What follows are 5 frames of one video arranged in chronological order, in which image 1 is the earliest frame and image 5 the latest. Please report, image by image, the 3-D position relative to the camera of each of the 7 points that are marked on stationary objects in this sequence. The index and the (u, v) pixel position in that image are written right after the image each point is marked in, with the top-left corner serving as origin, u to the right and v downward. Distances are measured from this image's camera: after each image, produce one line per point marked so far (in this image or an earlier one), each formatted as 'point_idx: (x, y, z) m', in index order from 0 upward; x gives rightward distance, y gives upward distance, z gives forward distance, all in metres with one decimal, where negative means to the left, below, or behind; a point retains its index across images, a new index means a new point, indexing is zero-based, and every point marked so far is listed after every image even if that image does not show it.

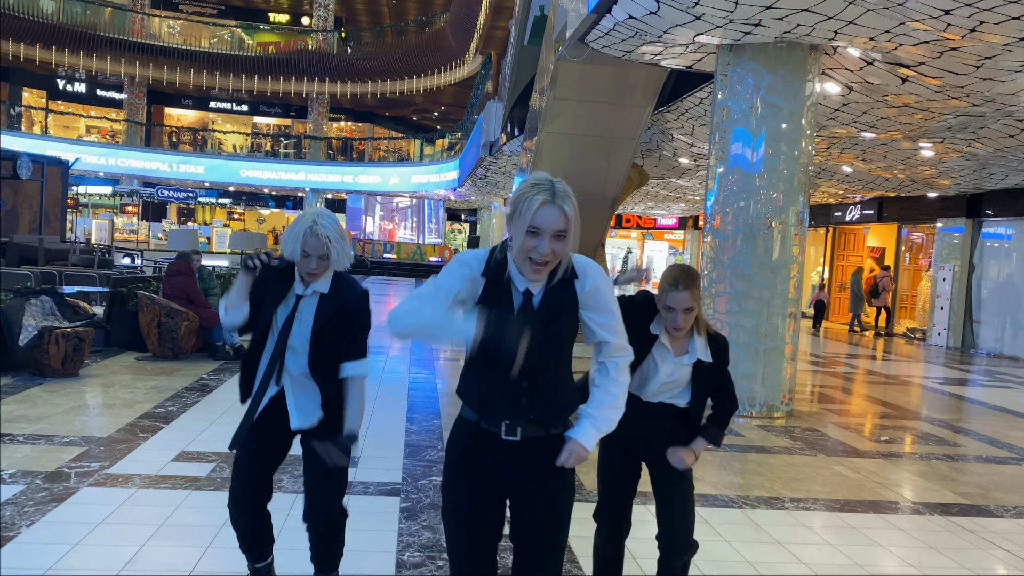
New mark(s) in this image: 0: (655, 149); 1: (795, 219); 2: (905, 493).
0: (+2.2, +2.1, +11.1) m
1: (+2.4, +0.6, +6.1) m
2: (+2.3, -1.2, +4.3) m
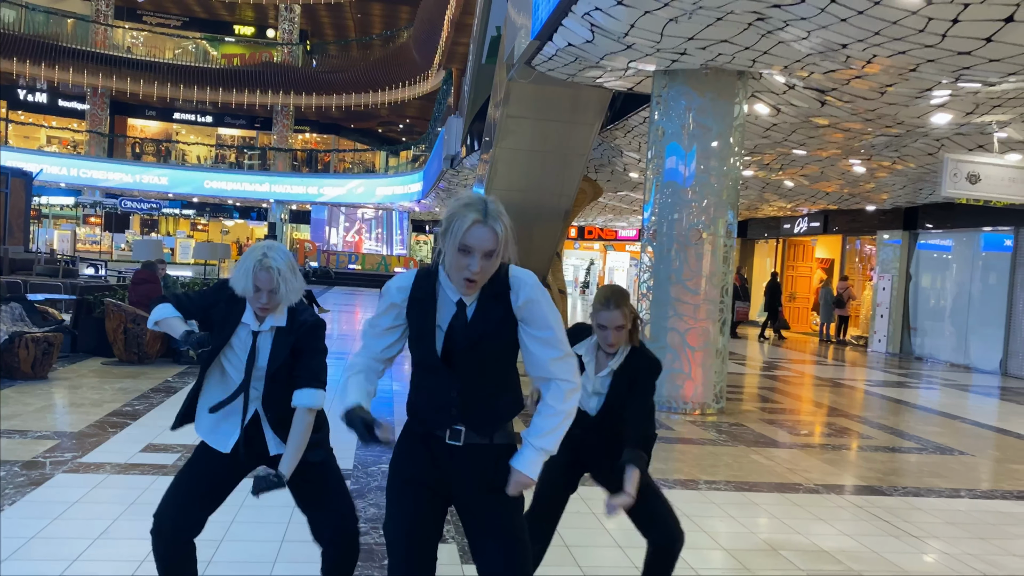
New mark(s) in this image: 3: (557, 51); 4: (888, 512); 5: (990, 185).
0: (+1.5, +2.0, +11.6) m
1: (+1.9, +0.5, +6.6) m
2: (+2.0, -1.2, +4.8) m
3: (+0.4, +2.0, +6.1) m
4: (+2.2, -1.3, +4.2) m
5: (+4.8, +1.0, +7.2) m
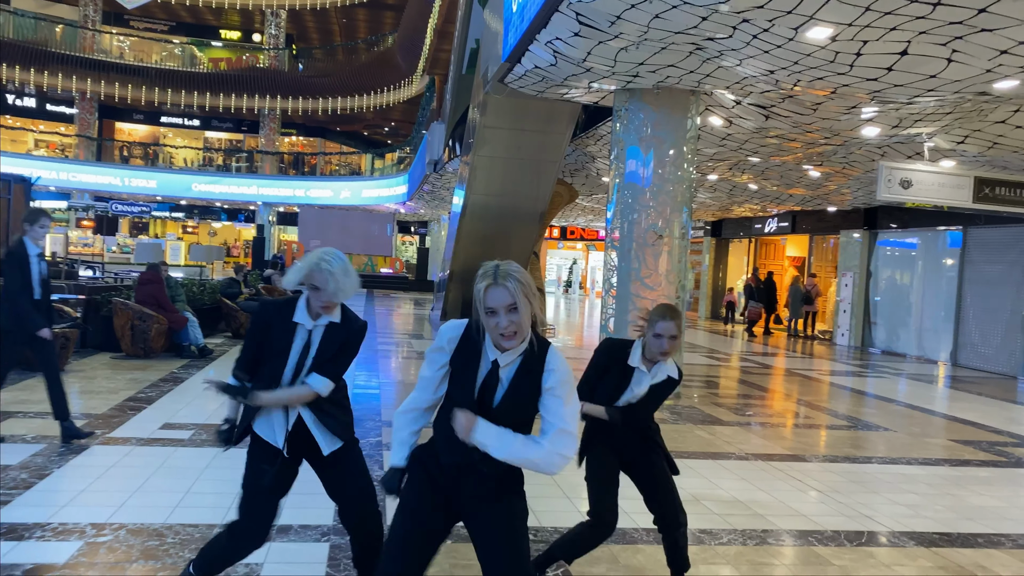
0: (+1.2, +2.0, +12.3) m
1: (+1.7, +0.6, +7.3) m
2: (+1.8, -1.2, +5.5) m
3: (+0.1, +2.0, +6.7) m
4: (+2.0, -1.2, +4.9) m
5: (+4.5, +1.1, +8.0) m
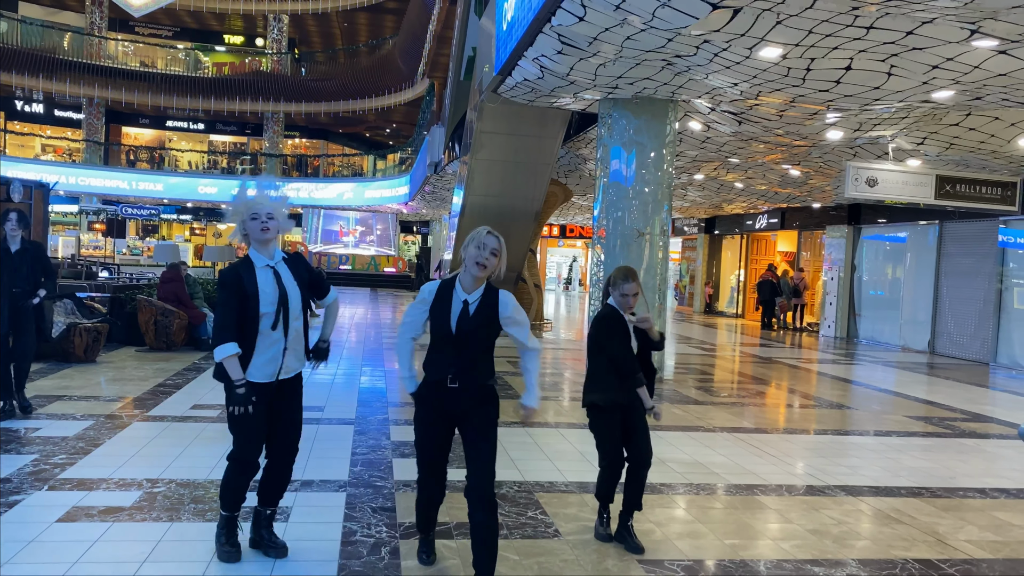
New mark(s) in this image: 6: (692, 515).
0: (+1.1, +2.1, +12.9) m
1: (+1.6, +0.6, +7.9) m
2: (+1.7, -1.1, +6.1) m
3: (0.0, +2.1, +7.3) m
4: (+1.9, -1.2, +5.5) m
5: (+4.4, +1.2, +8.6) m
6: (+0.9, -1.2, +3.7) m
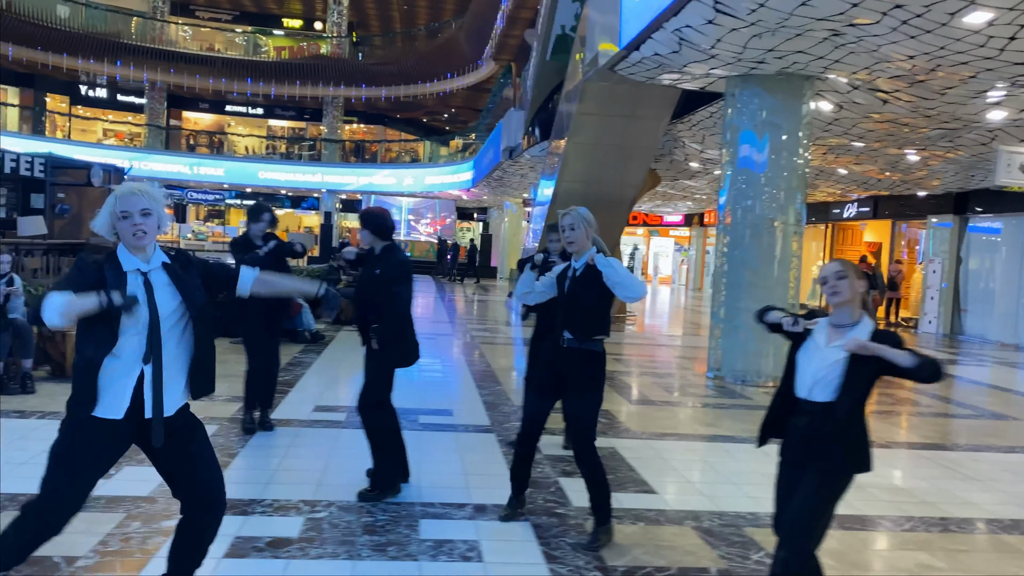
0: (+2.6, +2.2, +12.2) m
1: (+2.8, +0.7, +7.3) m
2: (+2.8, -1.1, +5.5) m
3: (+1.2, +2.1, +6.7) m
4: (+2.9, -1.2, +4.8) m
5: (+5.7, +1.2, +7.7) m
6: (+1.9, -1.2, +3.1) m
